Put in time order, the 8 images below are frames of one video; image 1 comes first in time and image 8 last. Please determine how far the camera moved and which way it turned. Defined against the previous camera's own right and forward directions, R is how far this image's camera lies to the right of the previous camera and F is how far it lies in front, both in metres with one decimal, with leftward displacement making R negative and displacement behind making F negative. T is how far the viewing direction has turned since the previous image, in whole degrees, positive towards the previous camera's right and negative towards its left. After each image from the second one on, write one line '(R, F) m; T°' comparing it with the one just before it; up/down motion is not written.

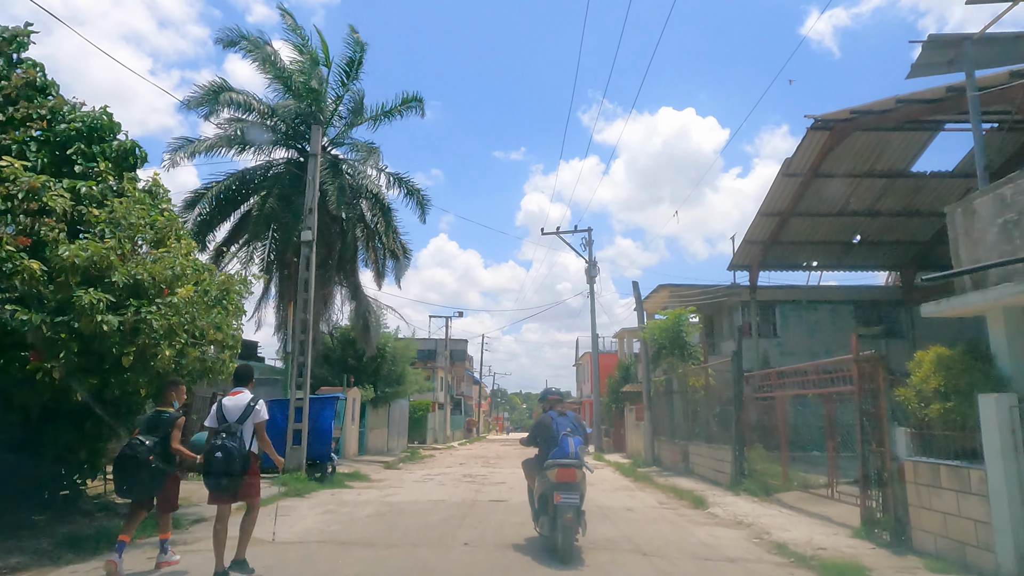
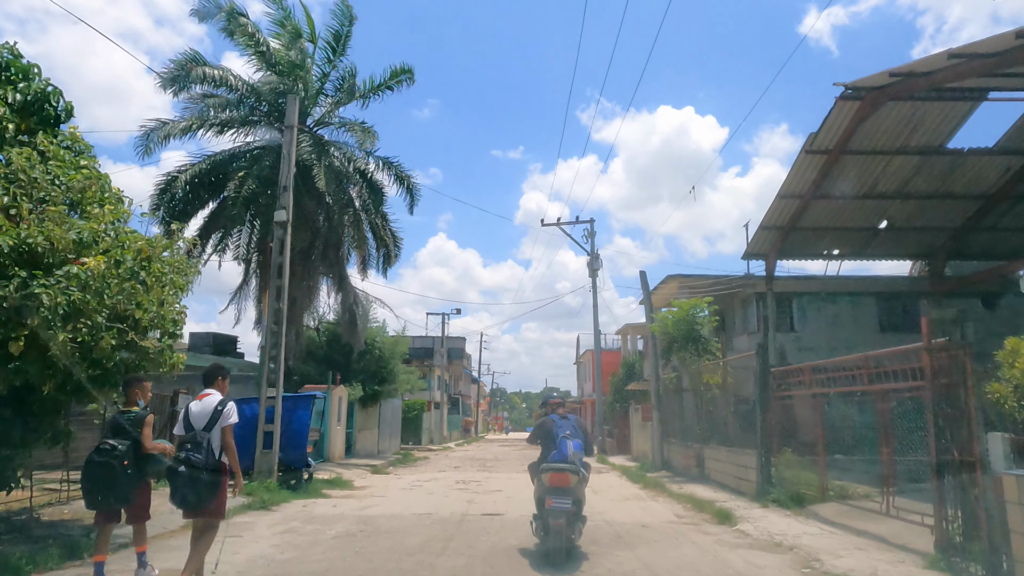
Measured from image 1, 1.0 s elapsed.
(0.0, +1.5) m; 0°
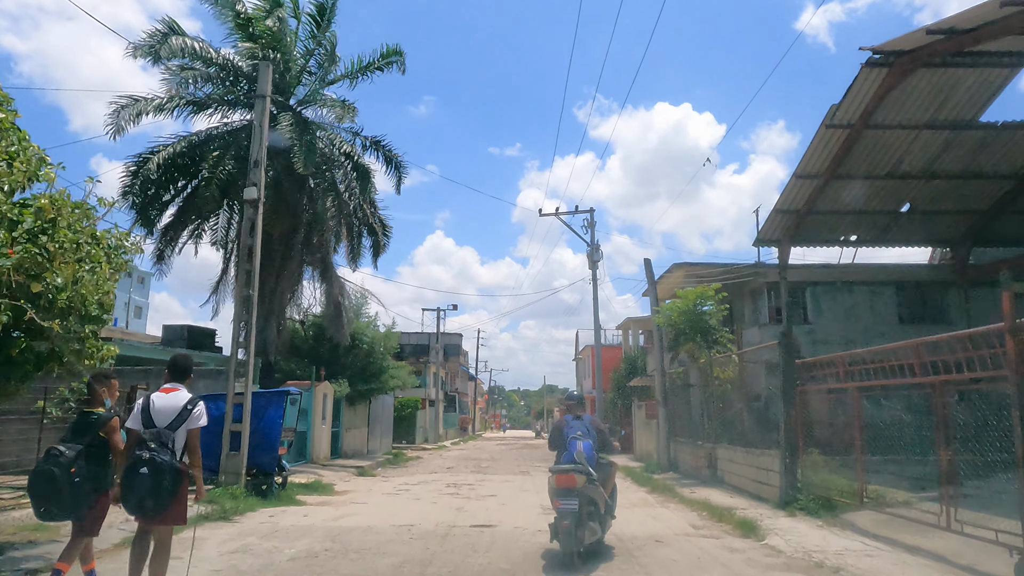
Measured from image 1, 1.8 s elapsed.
(0.0, +1.3) m; 0°
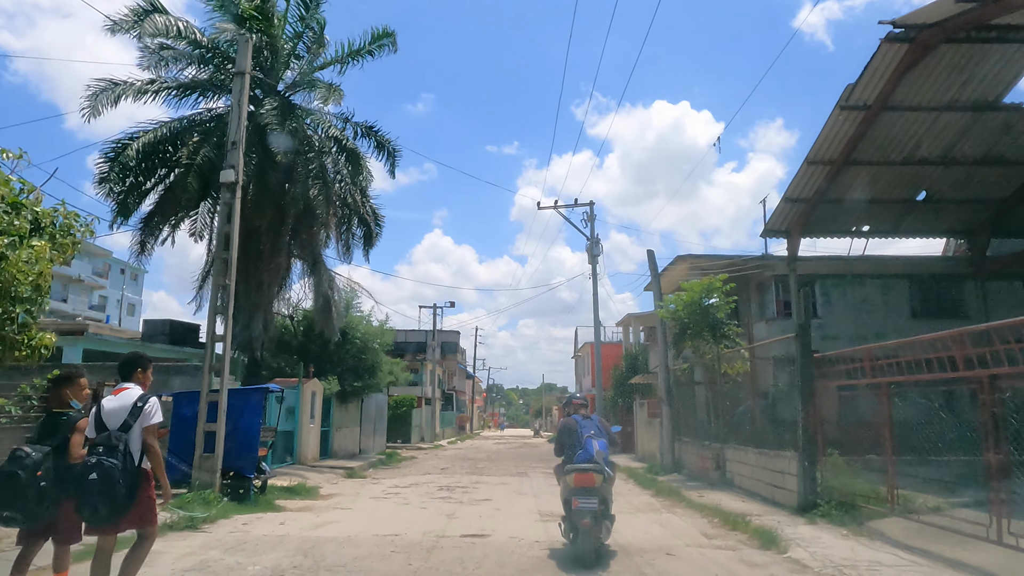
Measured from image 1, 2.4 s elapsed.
(0.0, +0.8) m; 0°
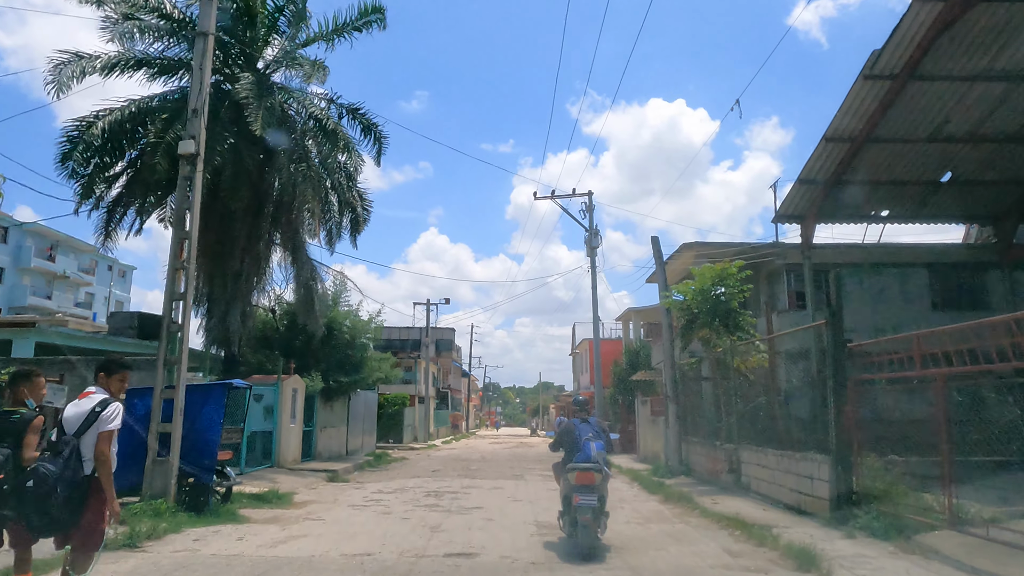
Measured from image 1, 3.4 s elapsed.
(0.0, +1.2) m; 0°
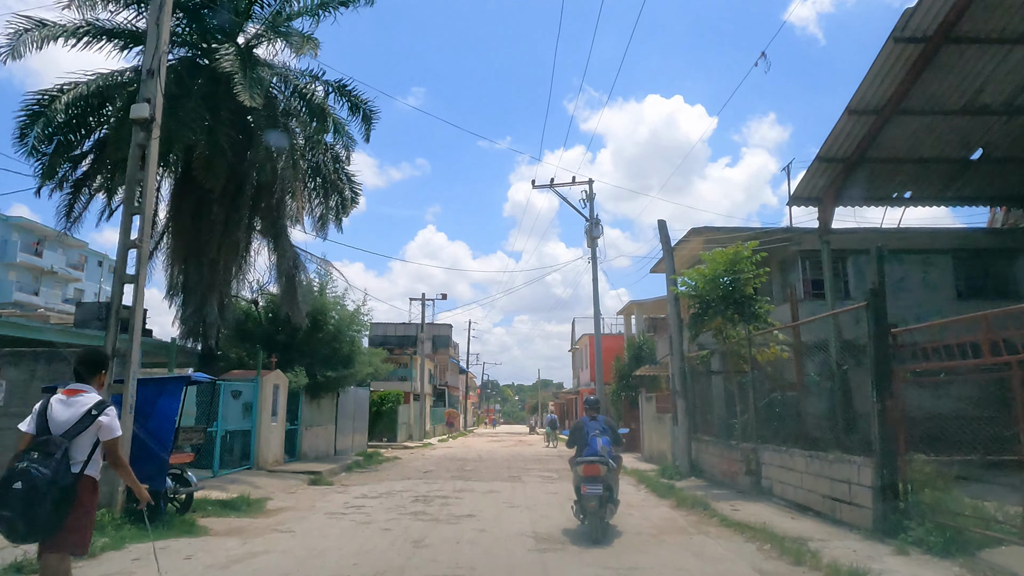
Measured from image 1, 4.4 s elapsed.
(0.0, +1.1) m; 0°
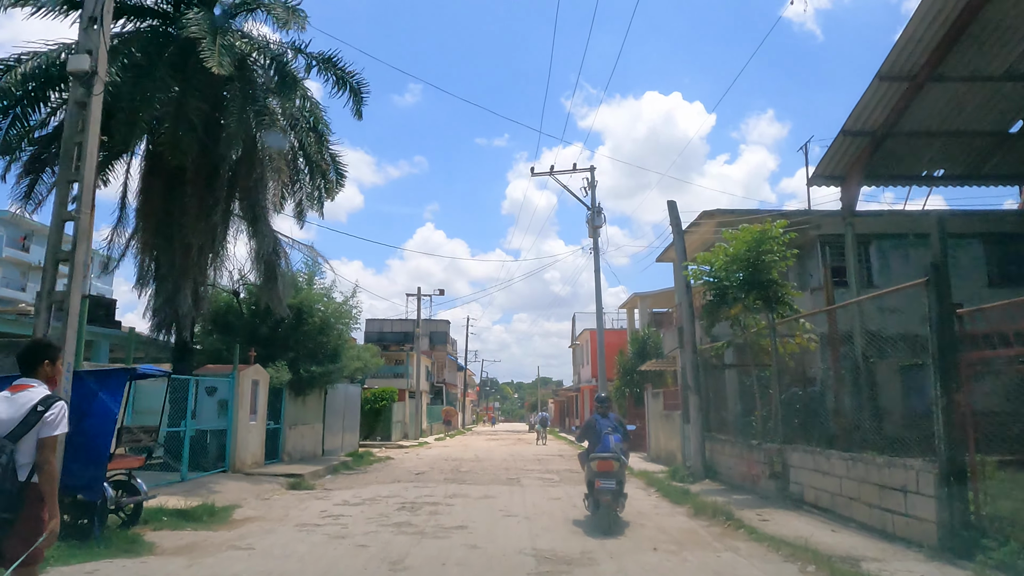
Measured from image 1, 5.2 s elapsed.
(0.0, +1.2) m; 0°
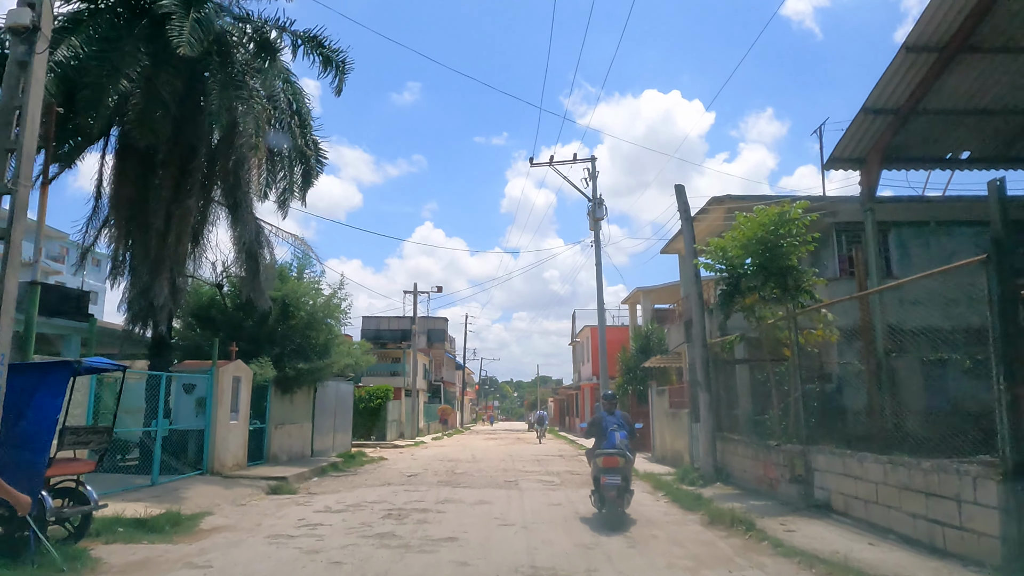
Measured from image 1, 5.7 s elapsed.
(0.0, +0.9) m; 0°
